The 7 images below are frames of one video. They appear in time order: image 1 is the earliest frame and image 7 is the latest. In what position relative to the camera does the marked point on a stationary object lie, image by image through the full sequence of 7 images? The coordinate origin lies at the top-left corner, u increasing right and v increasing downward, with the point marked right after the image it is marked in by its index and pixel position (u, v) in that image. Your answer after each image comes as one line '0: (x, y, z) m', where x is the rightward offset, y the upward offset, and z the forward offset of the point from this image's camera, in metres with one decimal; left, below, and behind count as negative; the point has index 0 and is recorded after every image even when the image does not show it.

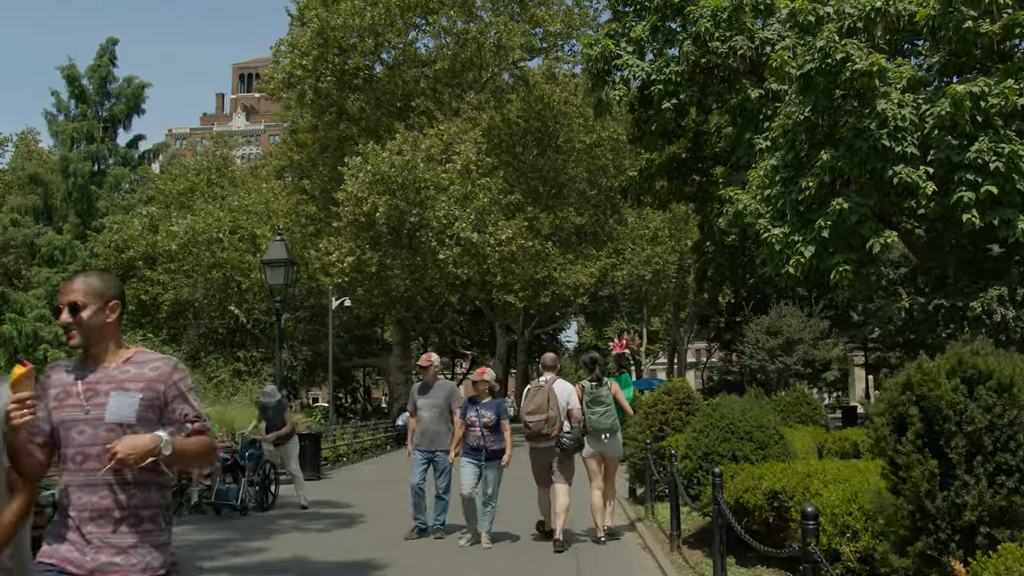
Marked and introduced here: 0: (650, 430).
0: (+1.7, -1.7, +11.4) m
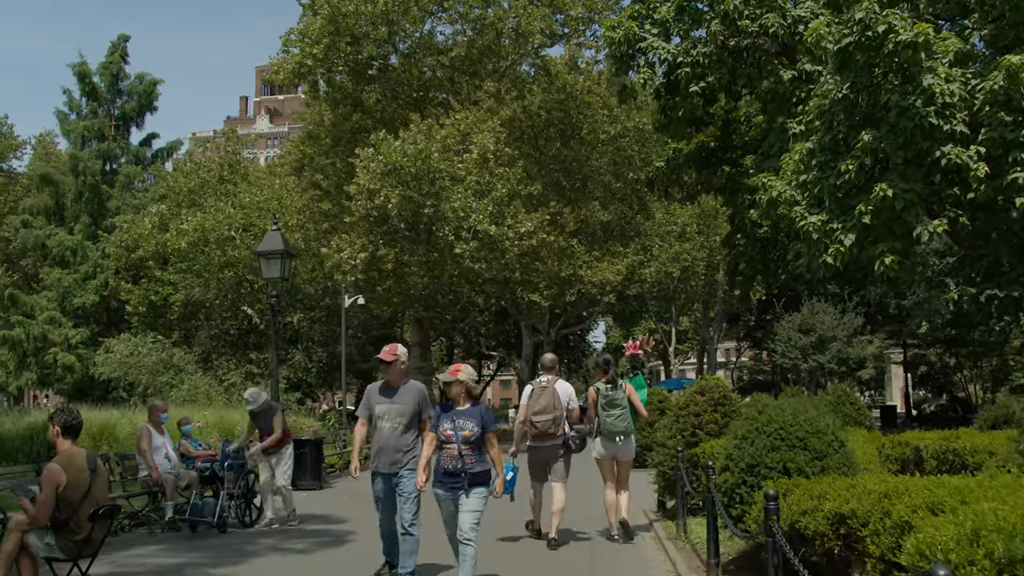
0: (+1.8, -1.5, +10.1) m
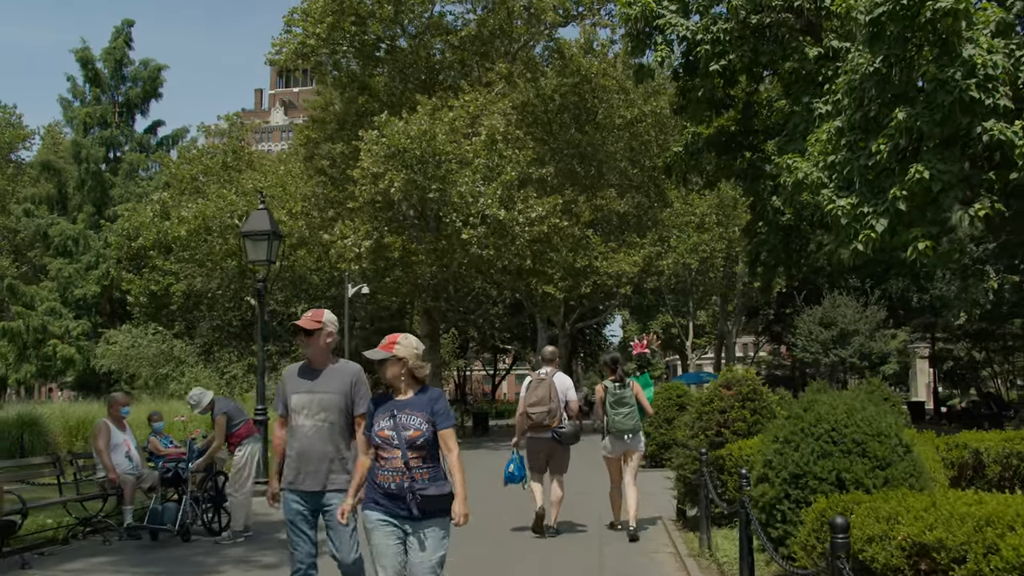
0: (+1.8, -1.4, +8.9) m
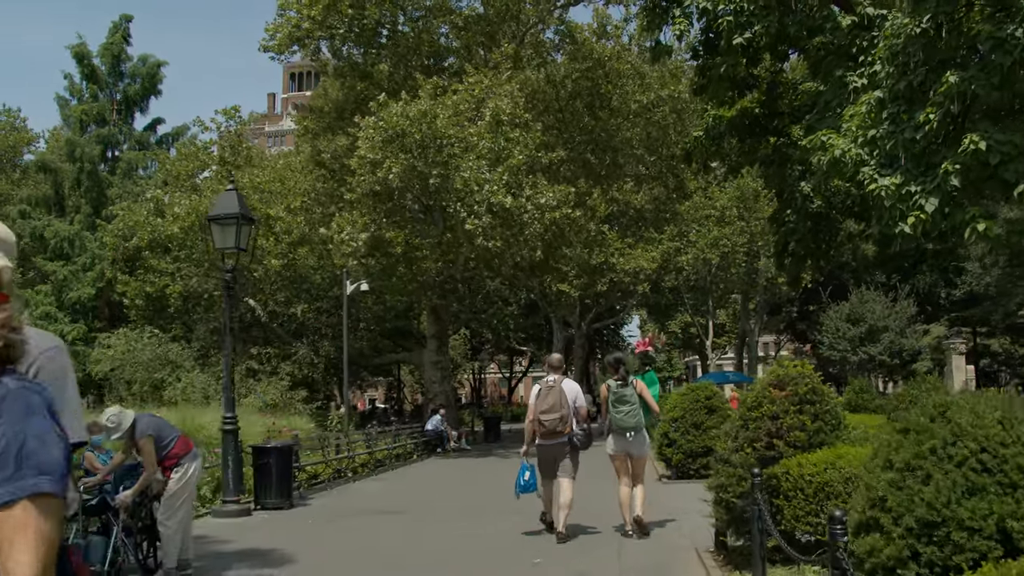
0: (+1.8, -1.2, +7.1) m
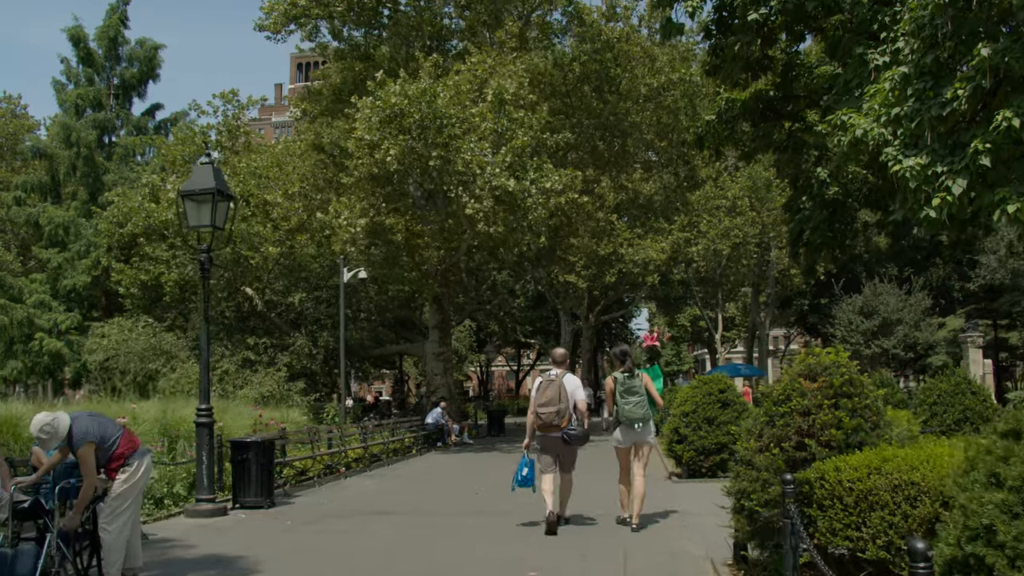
0: (+1.7, -1.0, +6.1) m
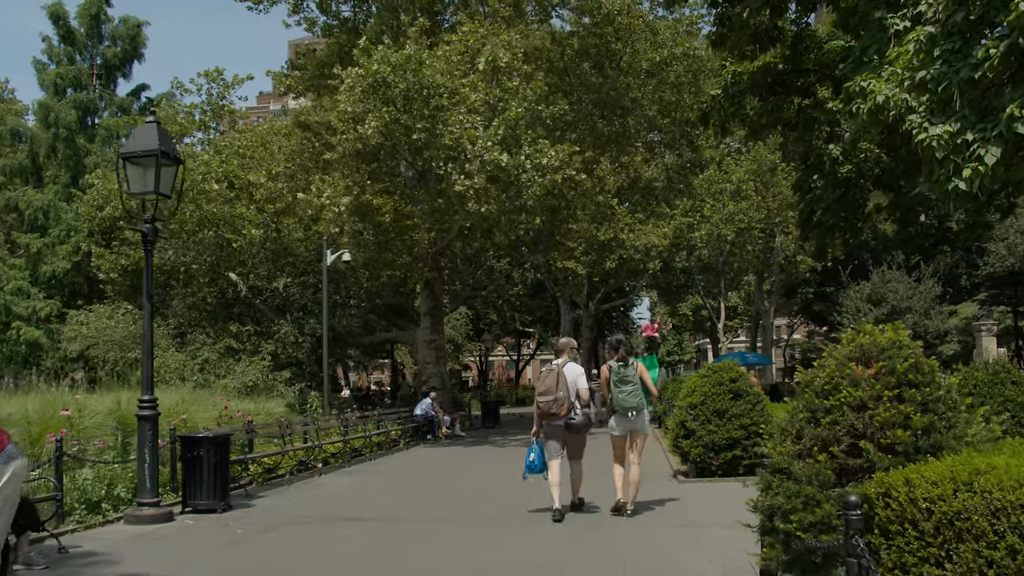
0: (+1.5, -0.8, +4.8) m
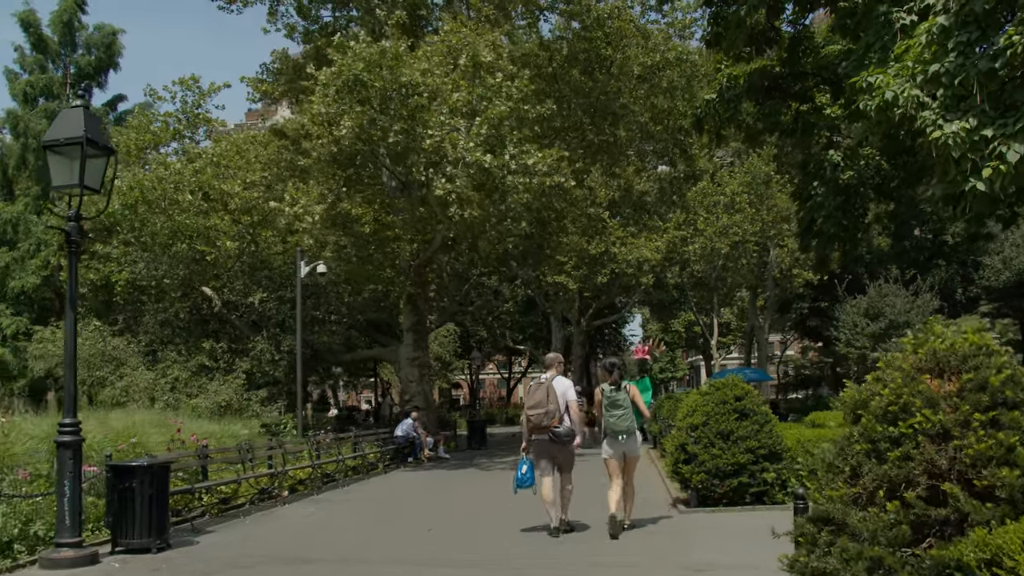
0: (+1.4, -0.8, +3.6) m
